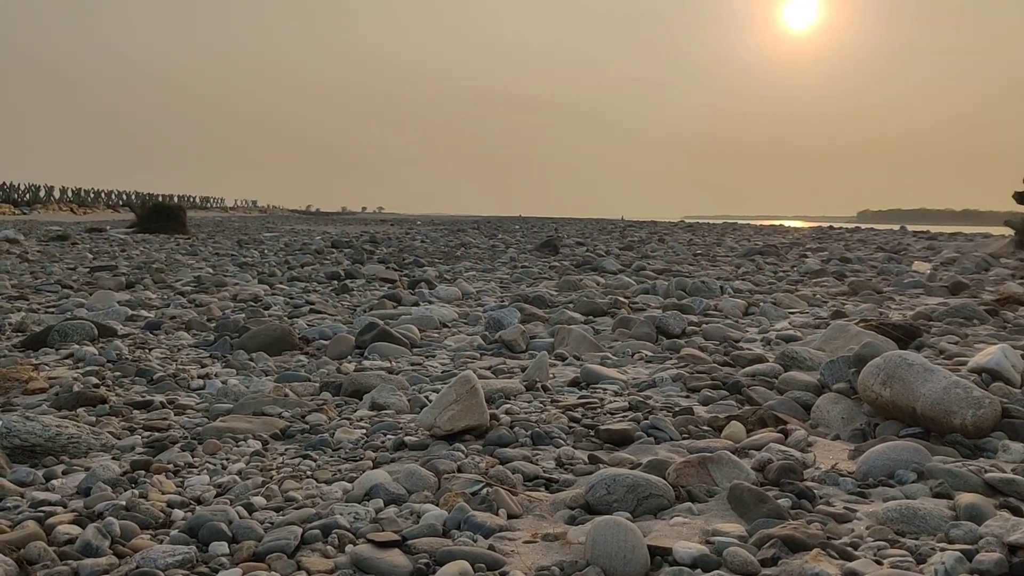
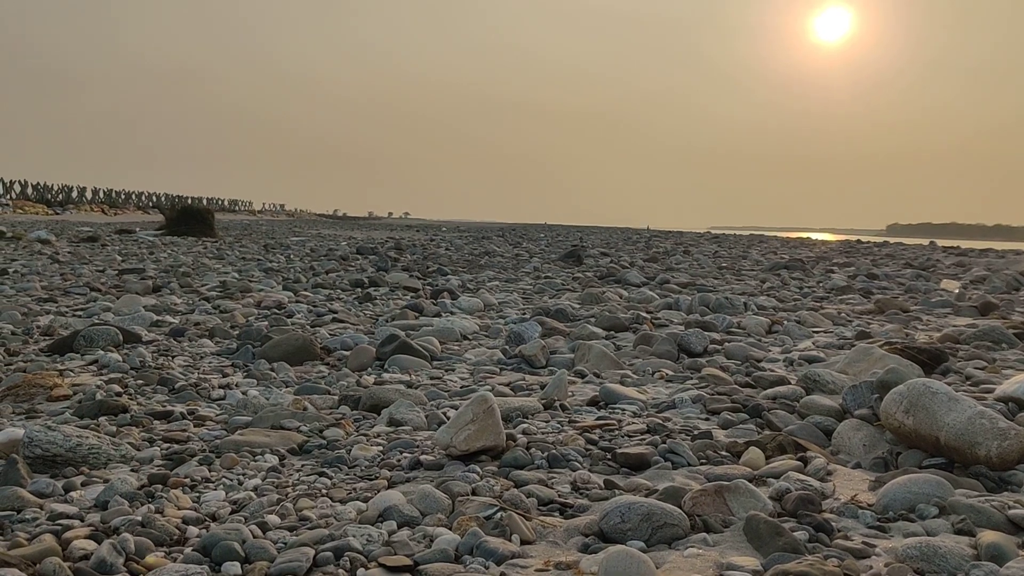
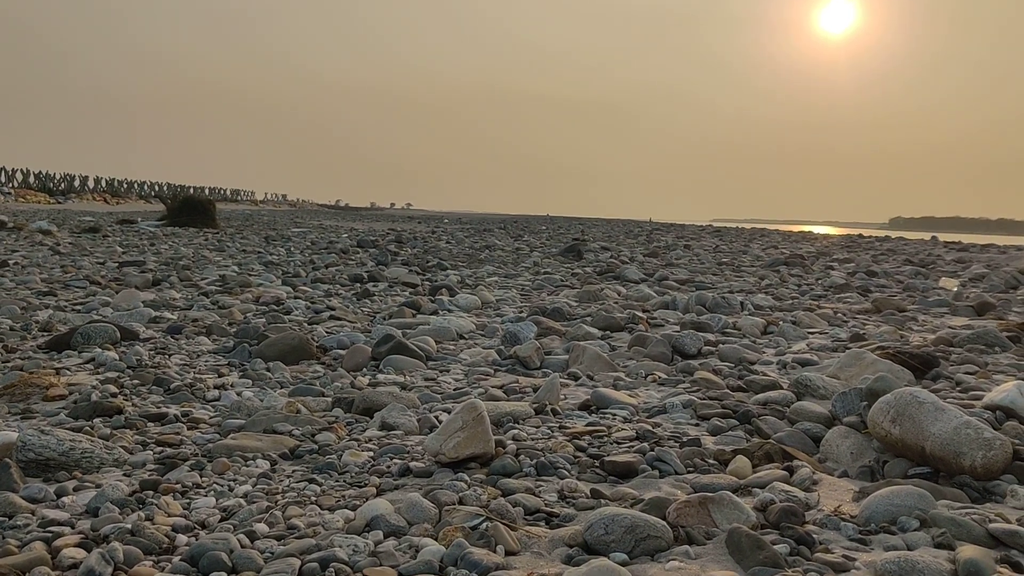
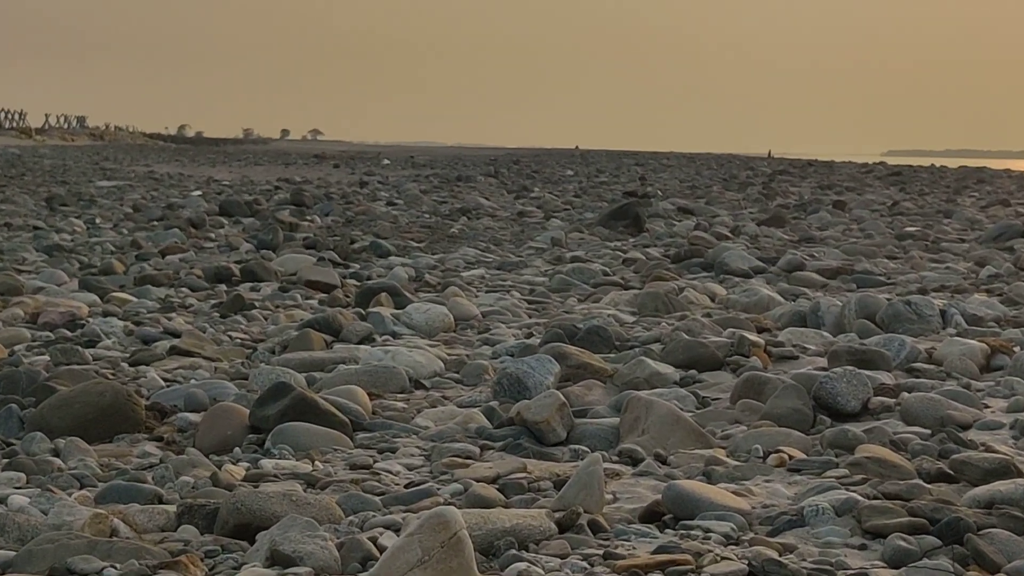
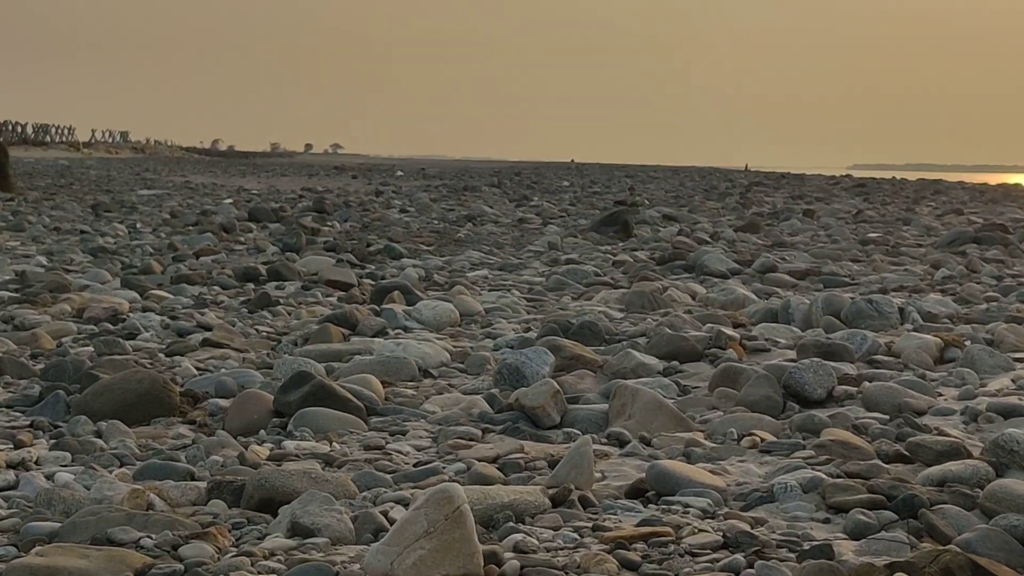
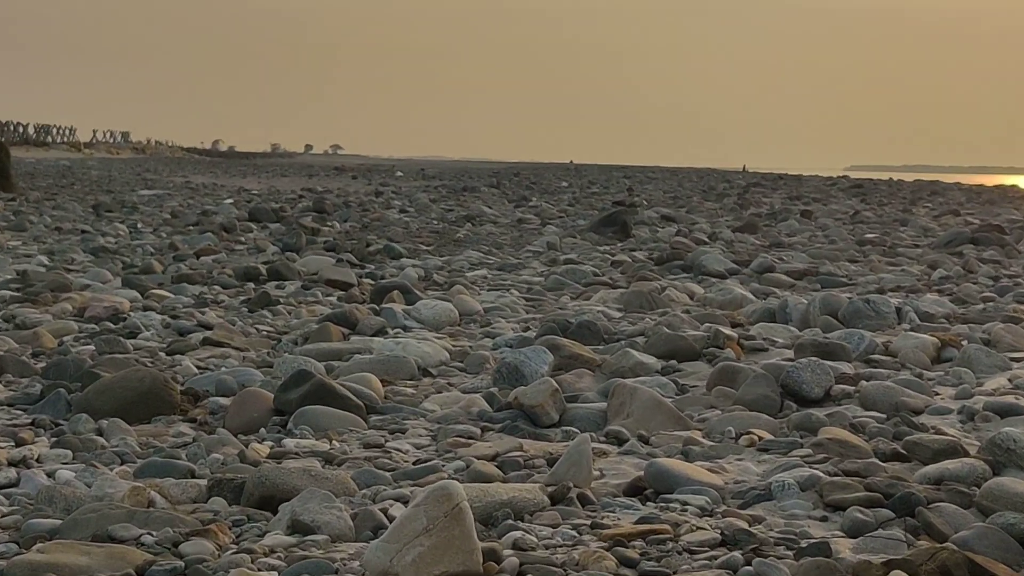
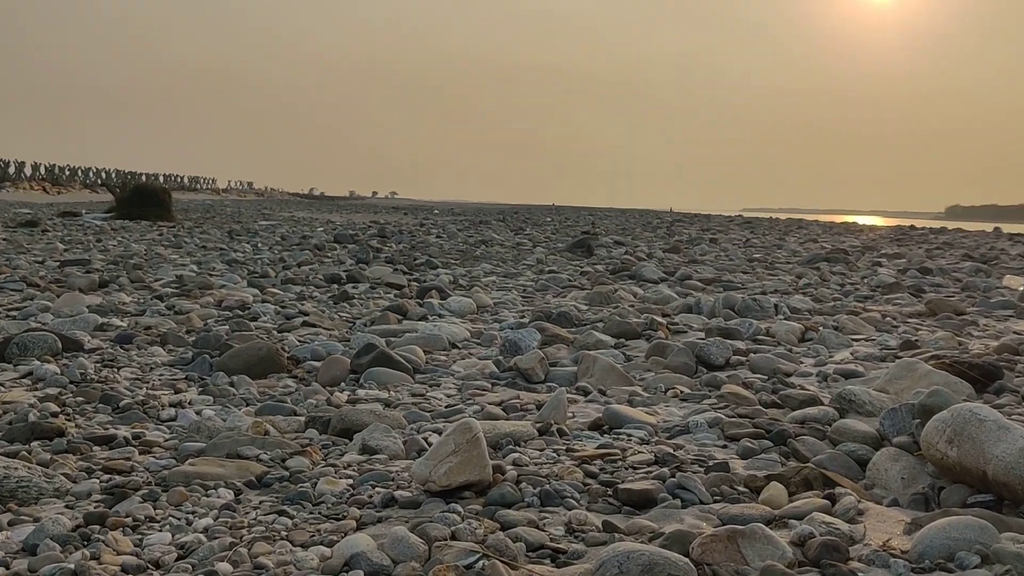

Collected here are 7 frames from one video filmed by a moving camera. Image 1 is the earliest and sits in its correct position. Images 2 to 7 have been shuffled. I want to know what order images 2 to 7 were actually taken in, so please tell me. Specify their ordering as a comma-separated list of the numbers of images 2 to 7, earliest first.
2, 3, 7, 6, 5, 4
